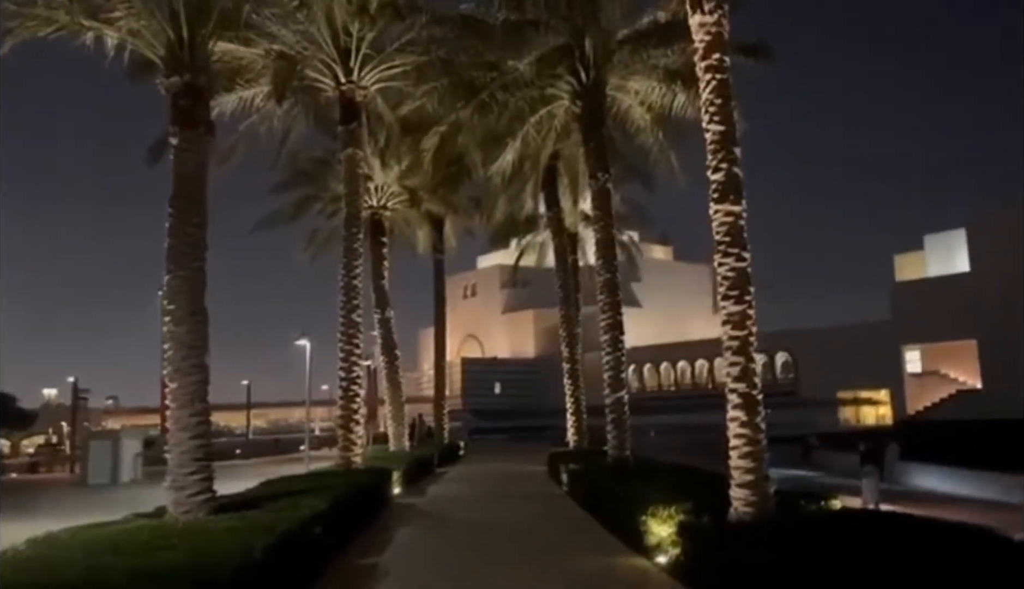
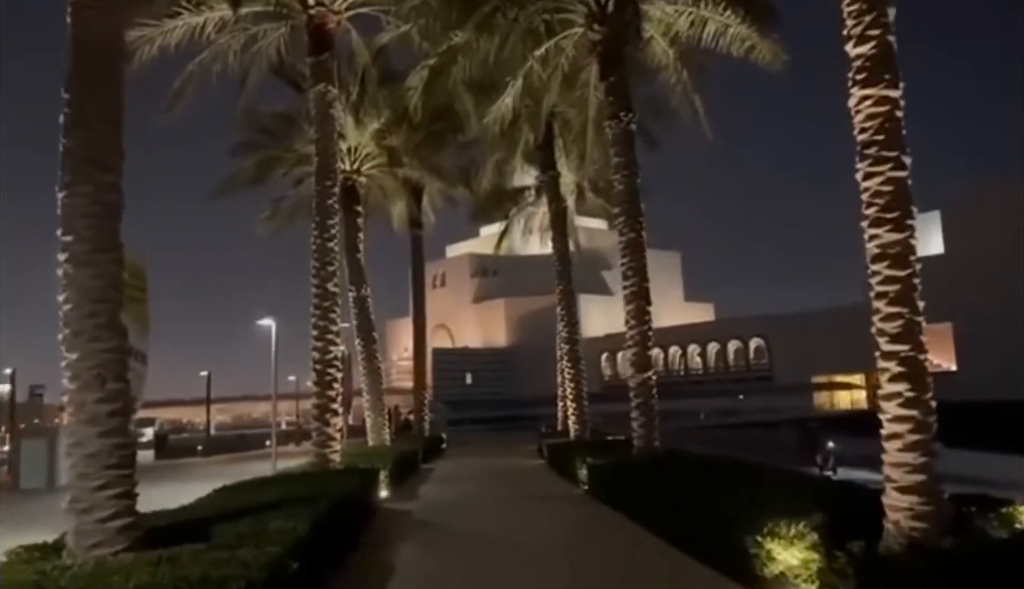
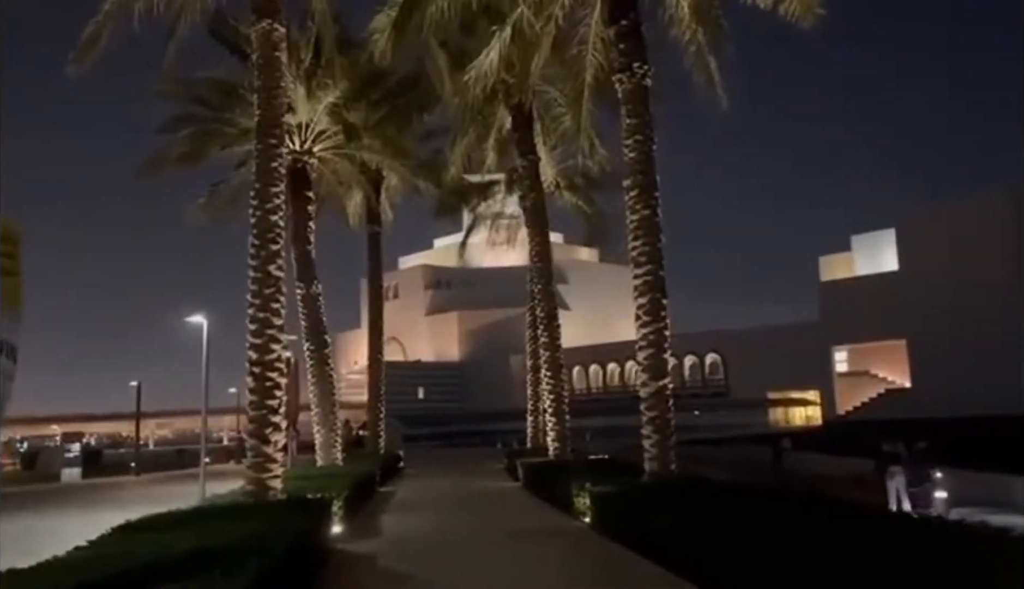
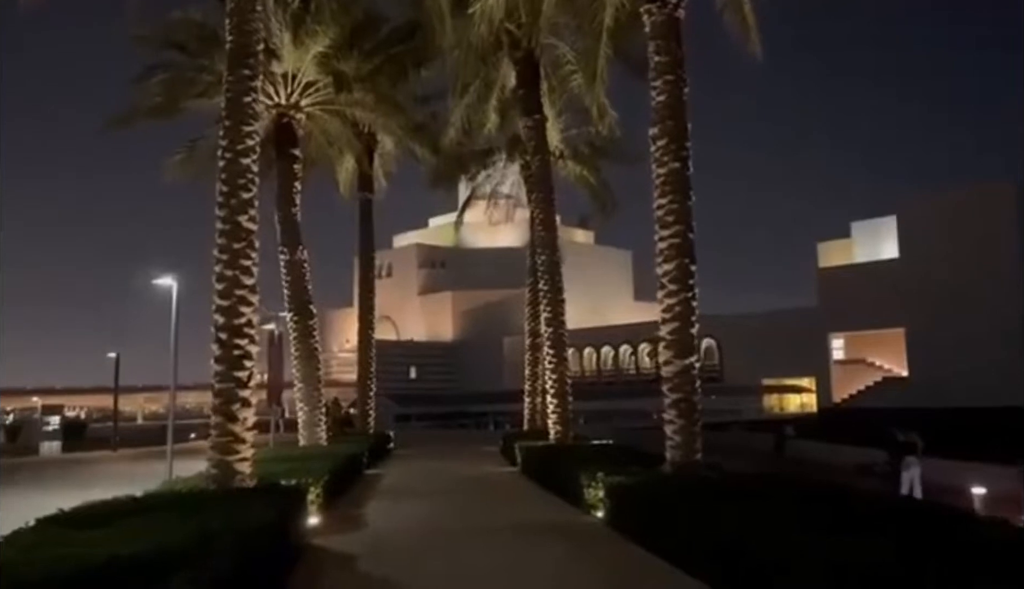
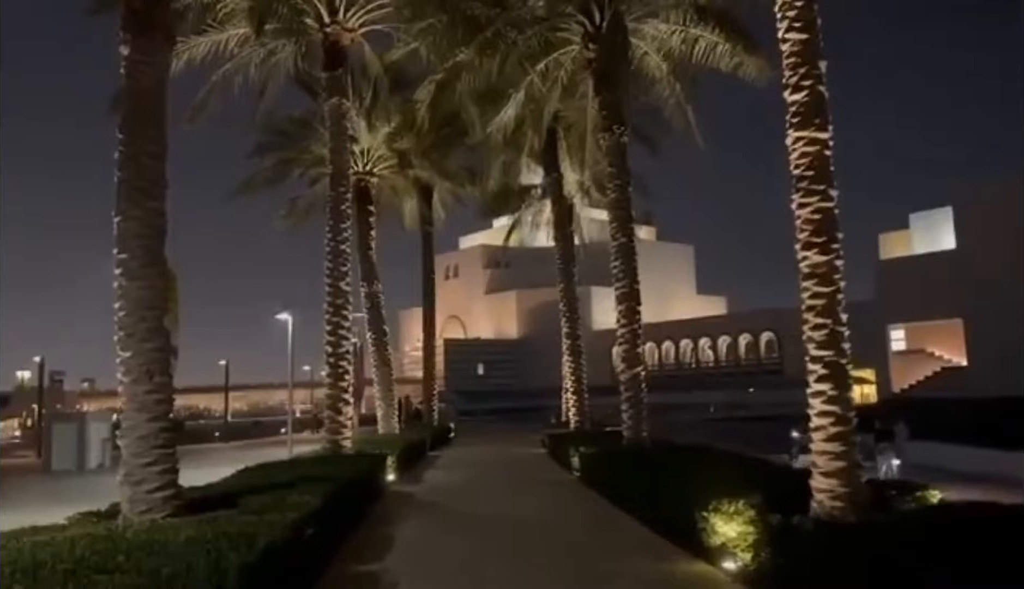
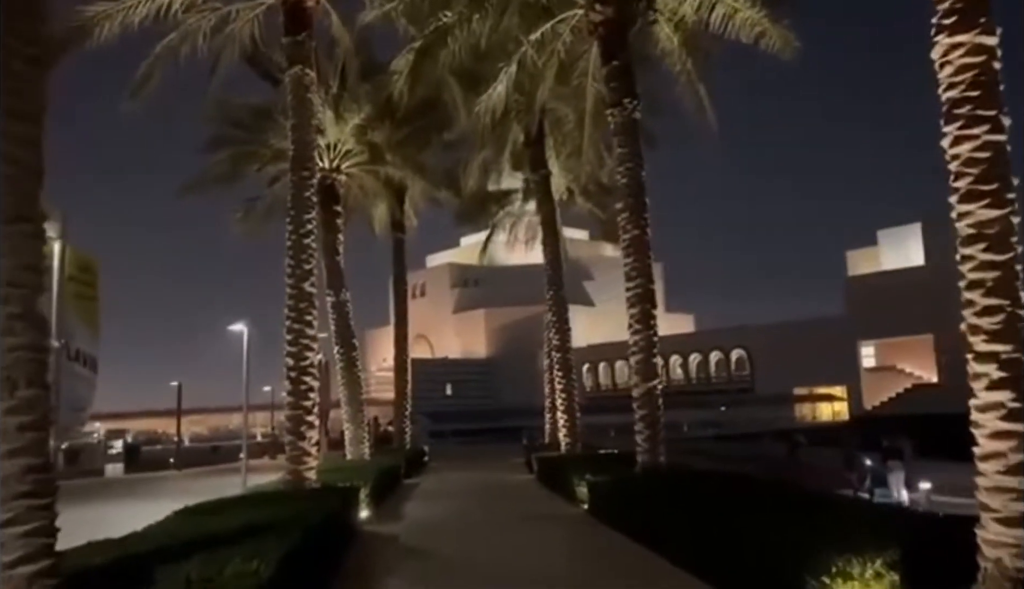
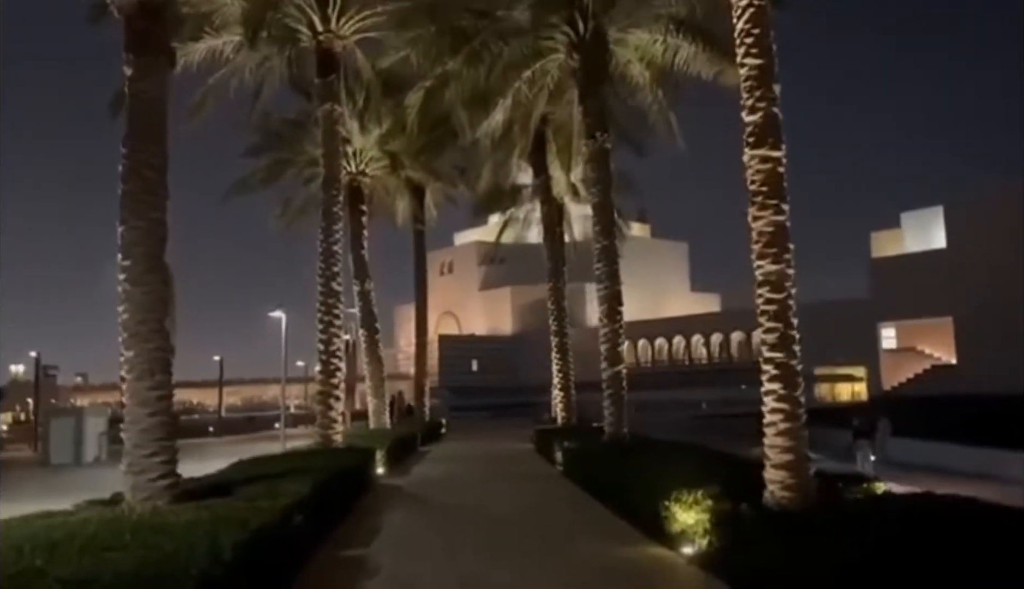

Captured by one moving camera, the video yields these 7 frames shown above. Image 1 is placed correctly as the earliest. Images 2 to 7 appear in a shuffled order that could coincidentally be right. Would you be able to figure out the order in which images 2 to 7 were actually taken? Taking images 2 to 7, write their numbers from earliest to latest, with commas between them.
7, 5, 2, 6, 3, 4
